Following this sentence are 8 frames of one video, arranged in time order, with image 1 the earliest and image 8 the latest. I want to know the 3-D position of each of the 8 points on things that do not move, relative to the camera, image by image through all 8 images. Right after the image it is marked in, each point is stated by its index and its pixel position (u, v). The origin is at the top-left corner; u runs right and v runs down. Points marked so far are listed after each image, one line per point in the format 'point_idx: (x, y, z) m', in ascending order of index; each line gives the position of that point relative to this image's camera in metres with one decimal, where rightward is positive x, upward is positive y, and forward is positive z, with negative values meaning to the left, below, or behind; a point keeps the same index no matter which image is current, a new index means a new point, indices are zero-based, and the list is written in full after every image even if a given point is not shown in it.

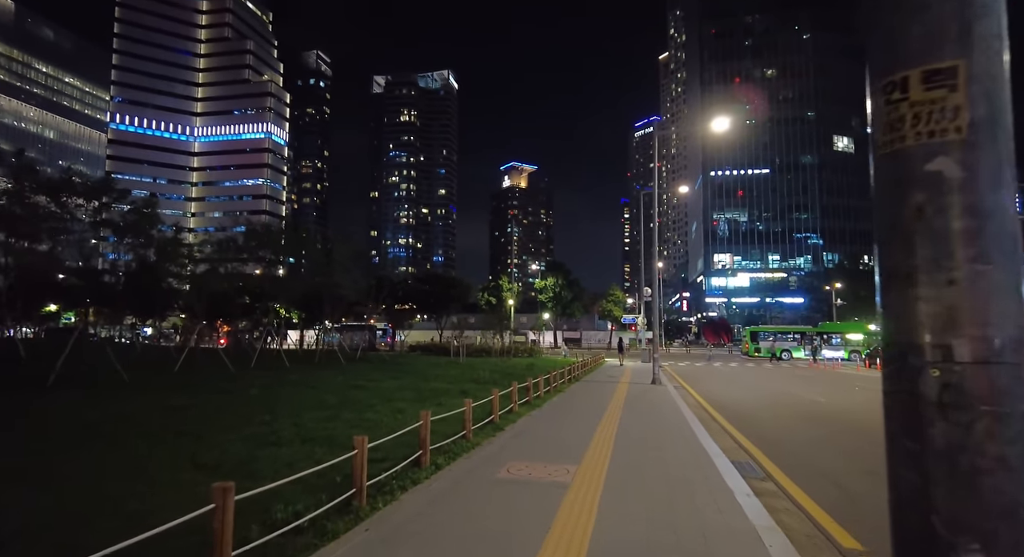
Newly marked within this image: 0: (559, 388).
0: (+1.6, -3.7, +19.0) m
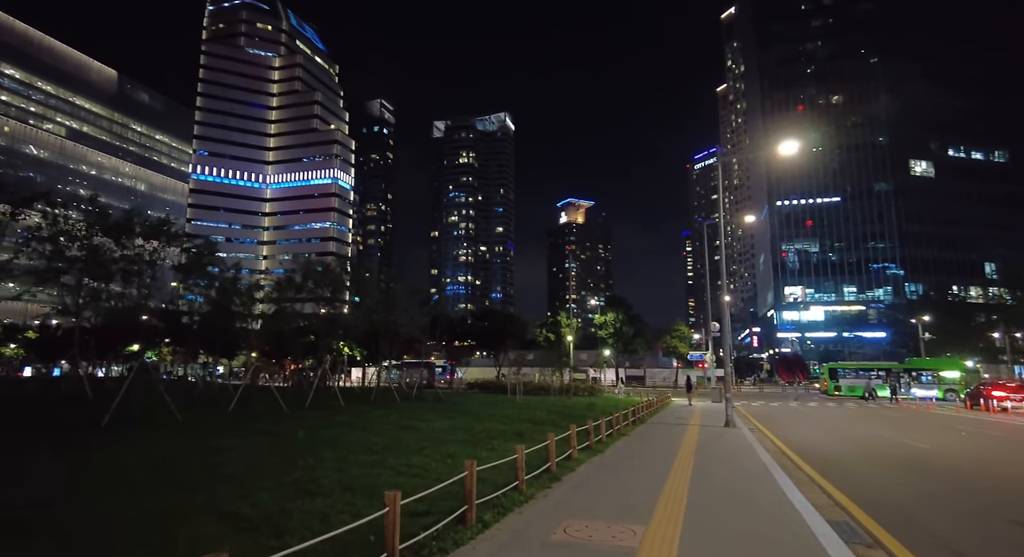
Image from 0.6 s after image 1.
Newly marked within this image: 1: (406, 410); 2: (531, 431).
0: (+3.5, -4.8, +17.7) m
1: (-3.2, -4.1, +17.6) m
2: (+0.5, -4.1, +15.1) m
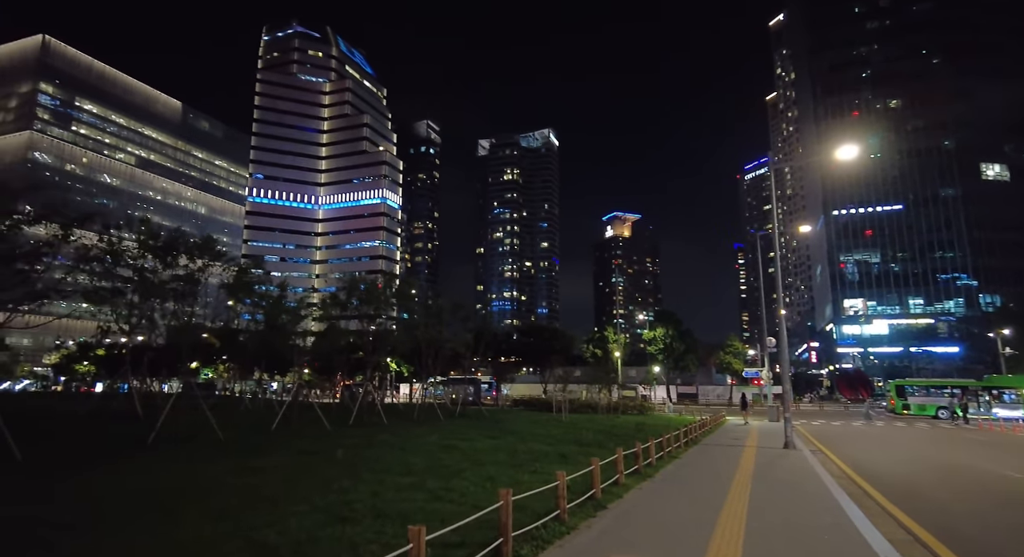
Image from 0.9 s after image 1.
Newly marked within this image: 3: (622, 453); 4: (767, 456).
0: (+4.8, -5.2, +16.9) m
1: (-1.9, -4.6, +17.2) m
2: (+1.6, -4.5, +14.5) m
3: (+2.1, -3.3, +10.7) m
4: (+8.1, -5.6, +17.9) m
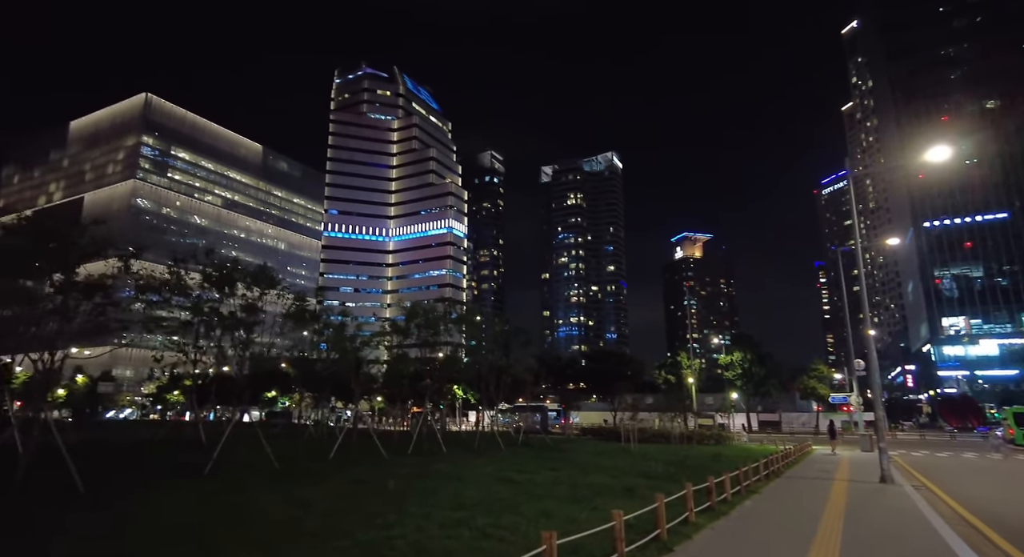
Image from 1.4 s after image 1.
0: (+6.6, -5.7, +15.4) m
1: (0.0, -5.3, +16.6) m
2: (+3.1, -5.0, +13.5) m
3: (+3.1, -3.6, +9.7) m
4: (+9.9, -6.0, +16.1) m
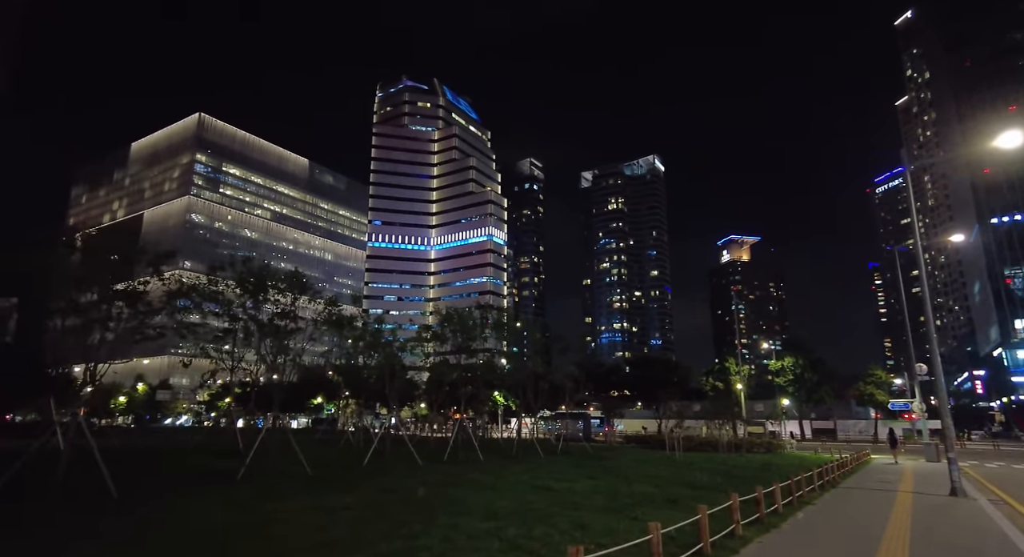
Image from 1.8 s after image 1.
0: (+7.5, -5.7, +14.5) m
1: (+1.0, -5.4, +16.2) m
2: (+4.0, -5.0, +12.8) m
3: (+3.6, -3.6, +9.1) m
4: (+11.0, -6.0, +14.8) m
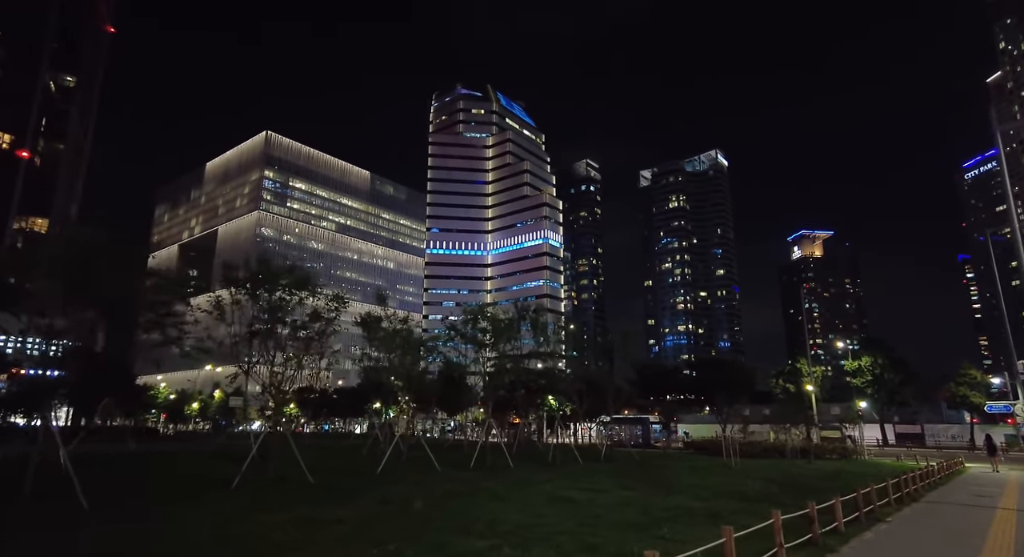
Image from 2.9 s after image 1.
0: (+8.1, -5.2, +12.4) m
1: (+1.8, -5.1, +14.8) m
2: (+4.4, -4.6, +11.2) m
3: (+3.6, -3.2, +7.5) m
4: (+11.6, -5.4, +12.5) m
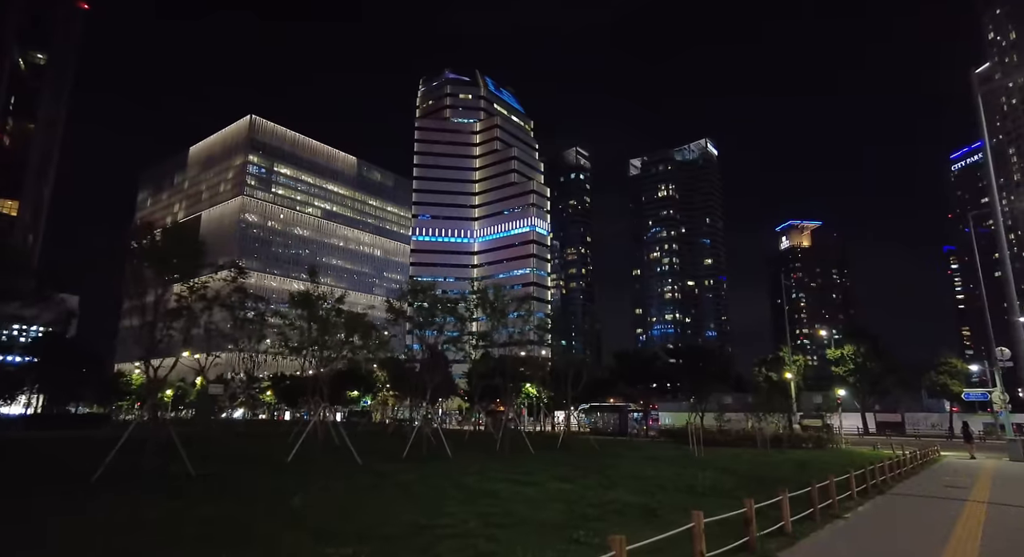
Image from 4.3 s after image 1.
0: (+6.6, -4.7, +11.3) m
1: (+0.3, -4.5, +13.6) m
2: (+2.9, -4.1, +10.0) m
3: (+2.2, -2.7, +6.3) m
4: (+10.0, -4.9, +11.4) m
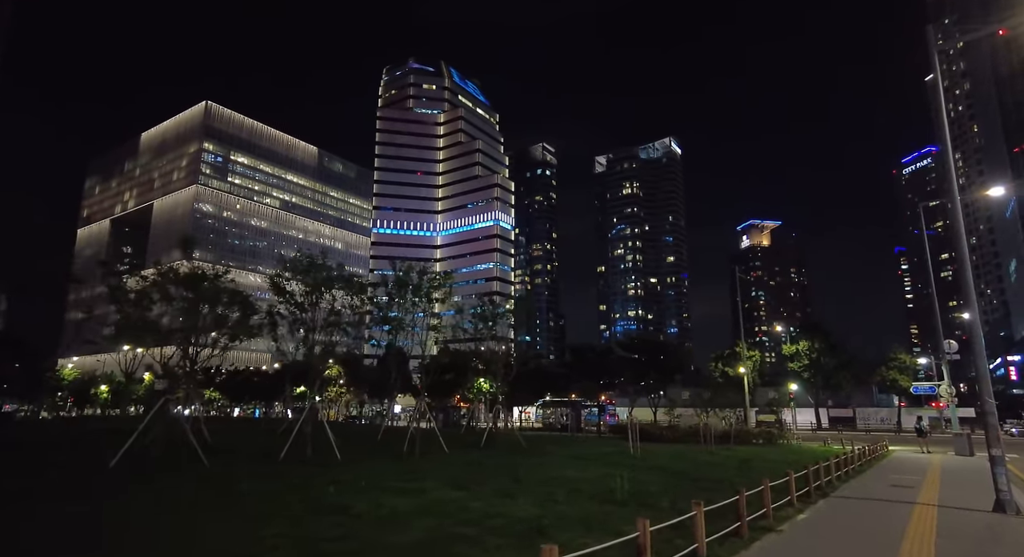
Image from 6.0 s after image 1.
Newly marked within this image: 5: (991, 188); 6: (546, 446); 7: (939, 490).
0: (+4.6, -4.2, +9.8) m
1: (-1.9, -3.9, +11.7) m
2: (+0.9, -3.5, +8.2) m
3: (+0.5, -2.2, +4.5) m
4: (+8.0, -4.4, +10.0) m
5: (+17.1, +3.8, +20.1) m
6: (+0.3, -5.5, +18.7) m
7: (+11.0, -5.4, +14.6) m
